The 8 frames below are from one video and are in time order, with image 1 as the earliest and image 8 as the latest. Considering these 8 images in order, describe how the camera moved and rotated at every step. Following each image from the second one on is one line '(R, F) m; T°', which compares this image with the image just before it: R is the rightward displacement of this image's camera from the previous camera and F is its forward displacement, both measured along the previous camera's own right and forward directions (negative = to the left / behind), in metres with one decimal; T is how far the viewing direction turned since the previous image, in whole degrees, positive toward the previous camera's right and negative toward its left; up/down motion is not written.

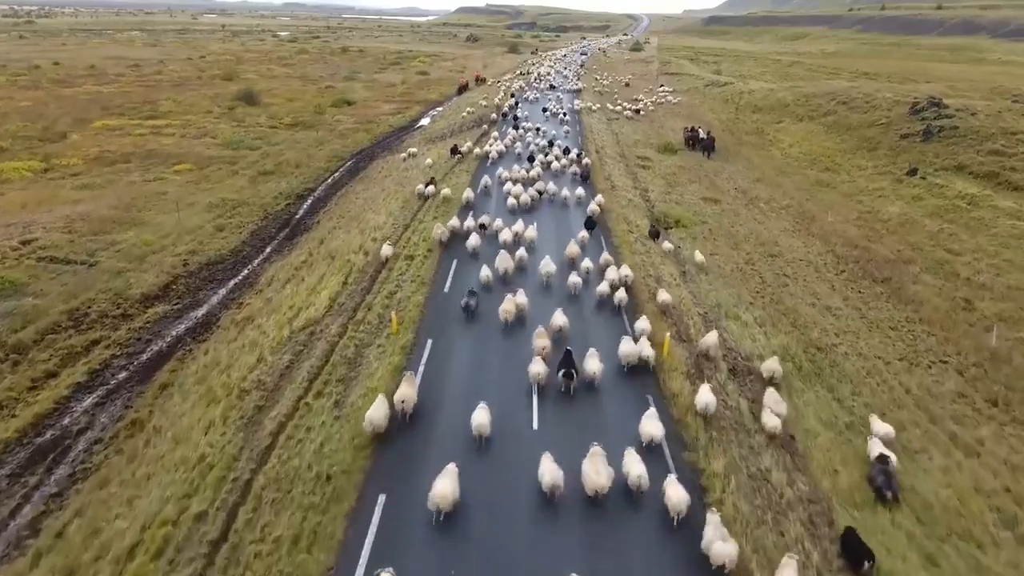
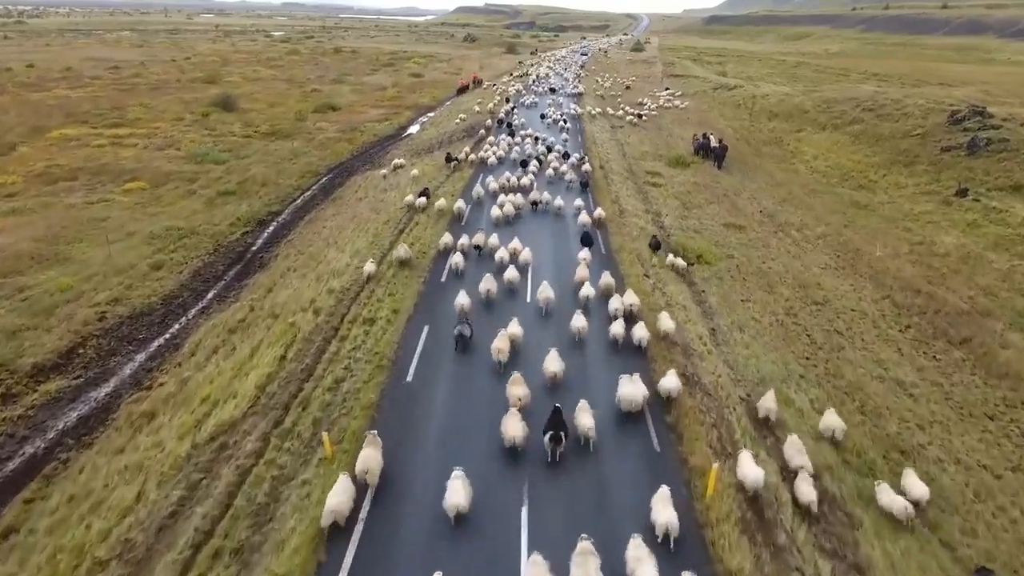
(+0.3, +4.9) m; 0°
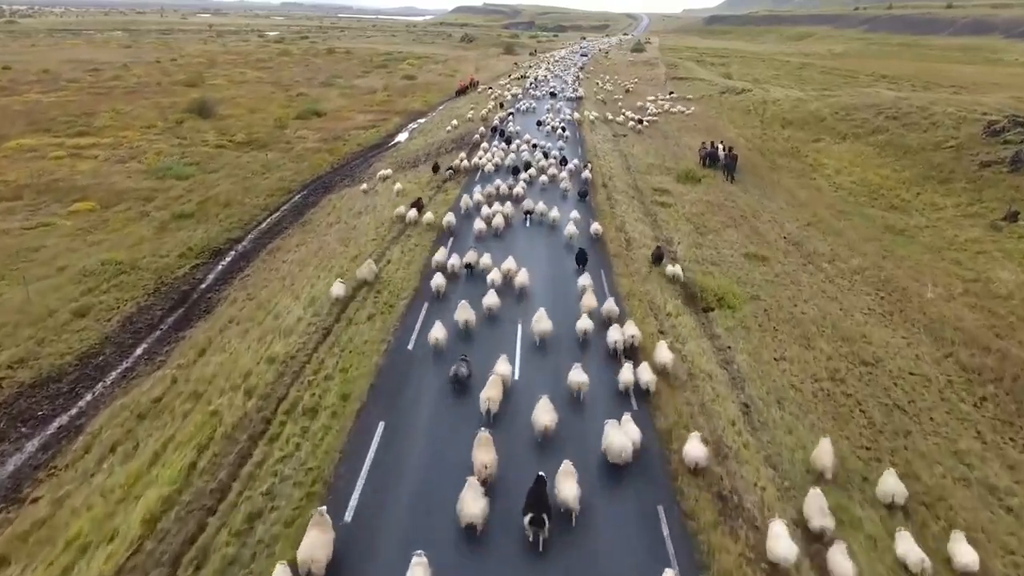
(+0.4, +4.0) m; 0°
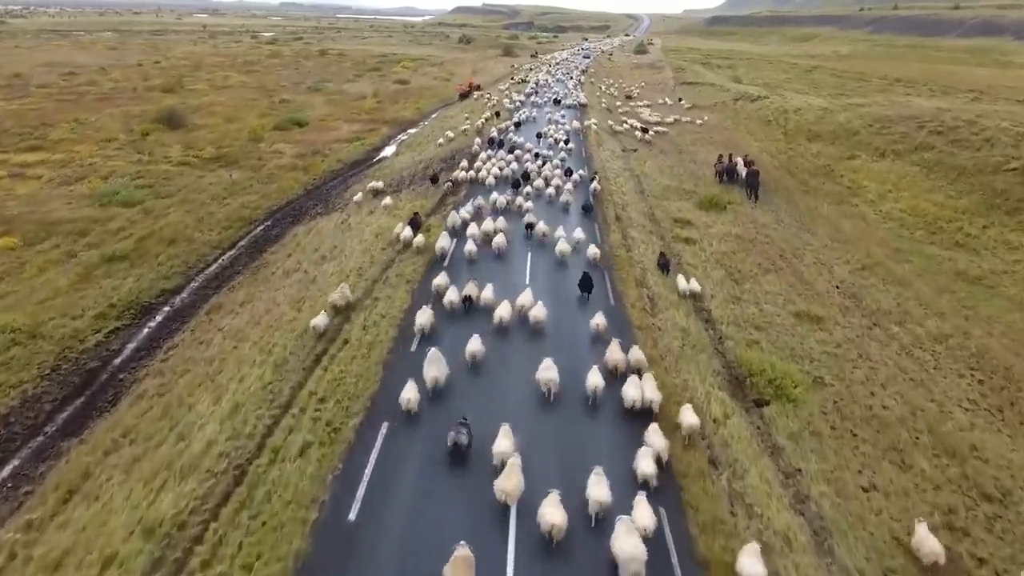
(+0.1, +5.3) m; 0°
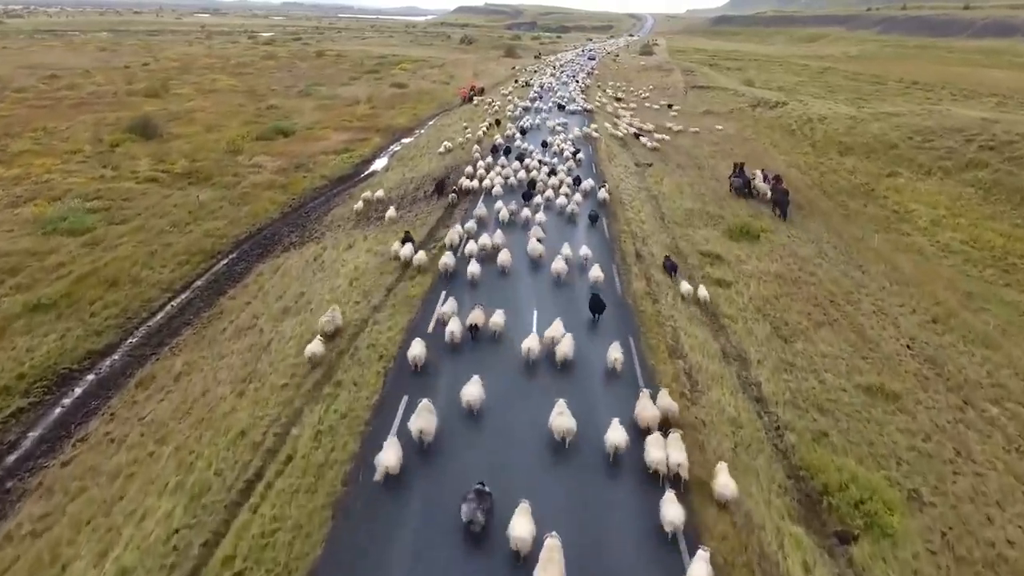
(0.0, +4.4) m; 0°
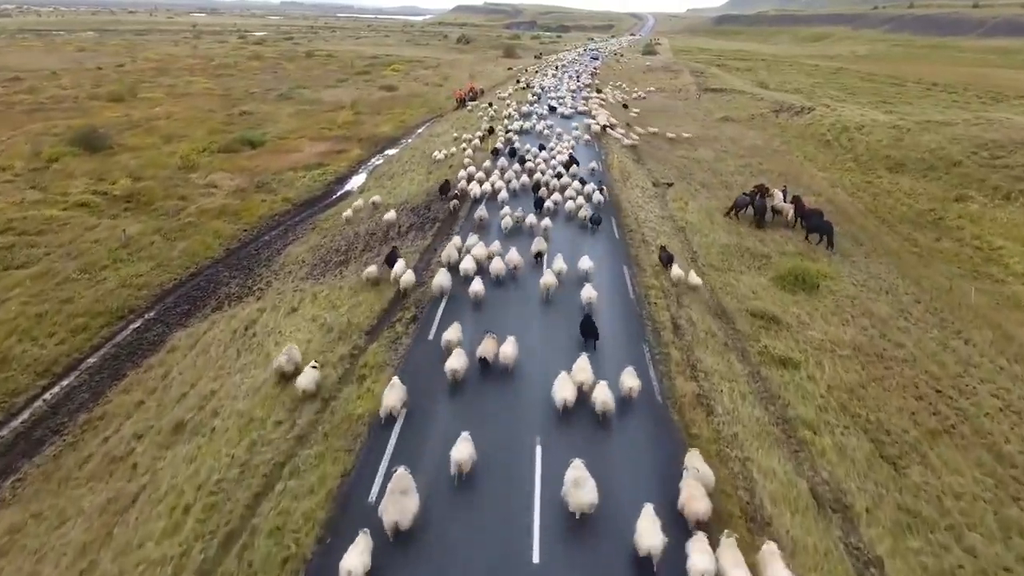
(+0.1, +6.3) m; 0°
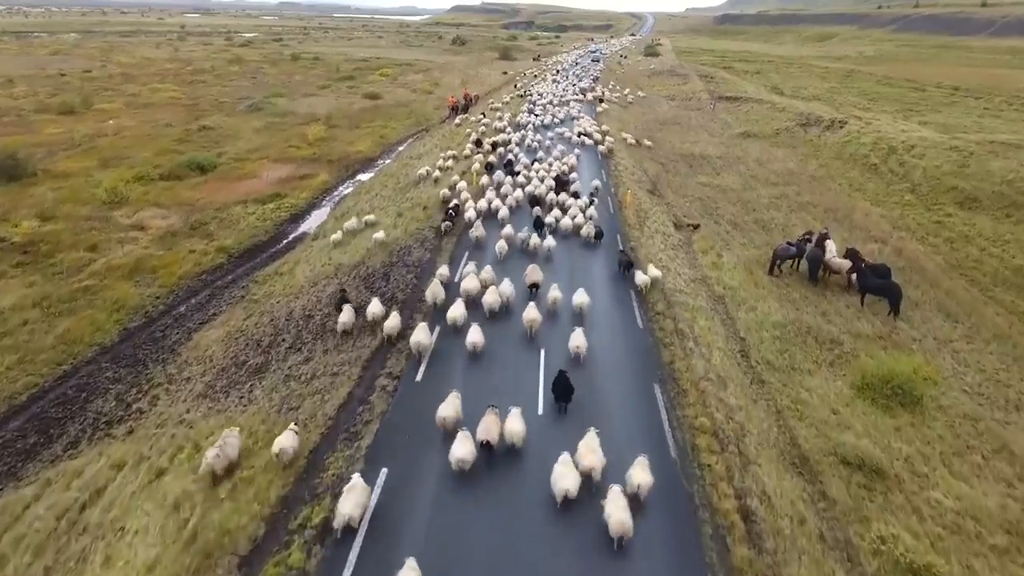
(+0.4, +6.8) m; 0°
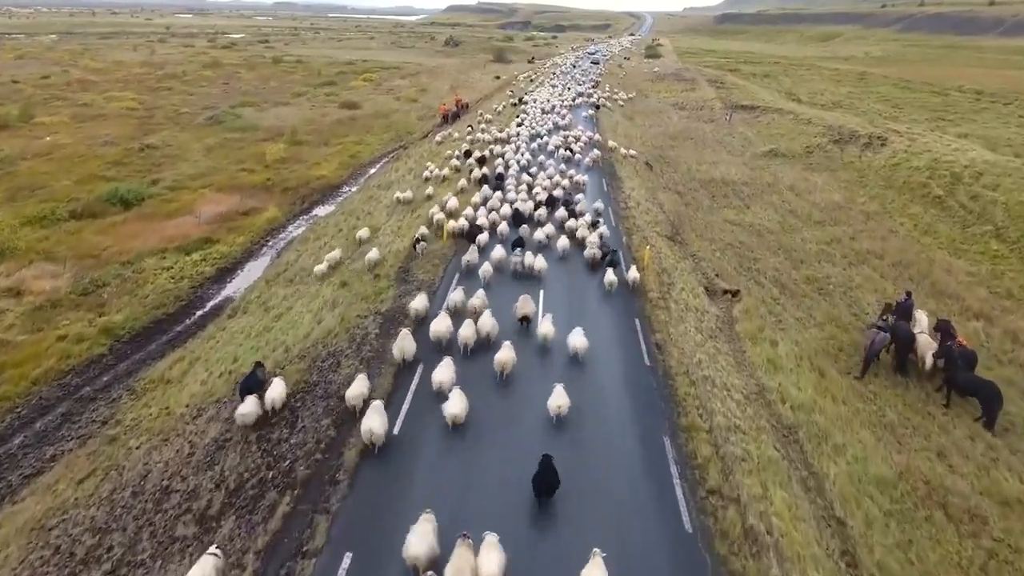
(+0.6, +7.1) m; 0°
